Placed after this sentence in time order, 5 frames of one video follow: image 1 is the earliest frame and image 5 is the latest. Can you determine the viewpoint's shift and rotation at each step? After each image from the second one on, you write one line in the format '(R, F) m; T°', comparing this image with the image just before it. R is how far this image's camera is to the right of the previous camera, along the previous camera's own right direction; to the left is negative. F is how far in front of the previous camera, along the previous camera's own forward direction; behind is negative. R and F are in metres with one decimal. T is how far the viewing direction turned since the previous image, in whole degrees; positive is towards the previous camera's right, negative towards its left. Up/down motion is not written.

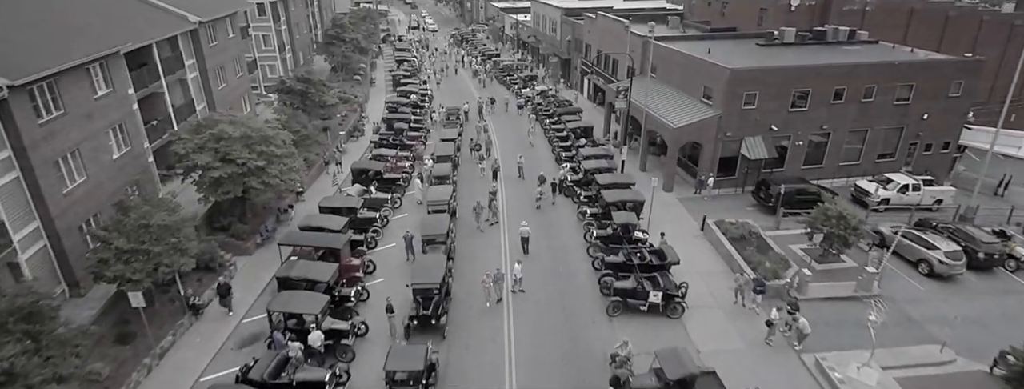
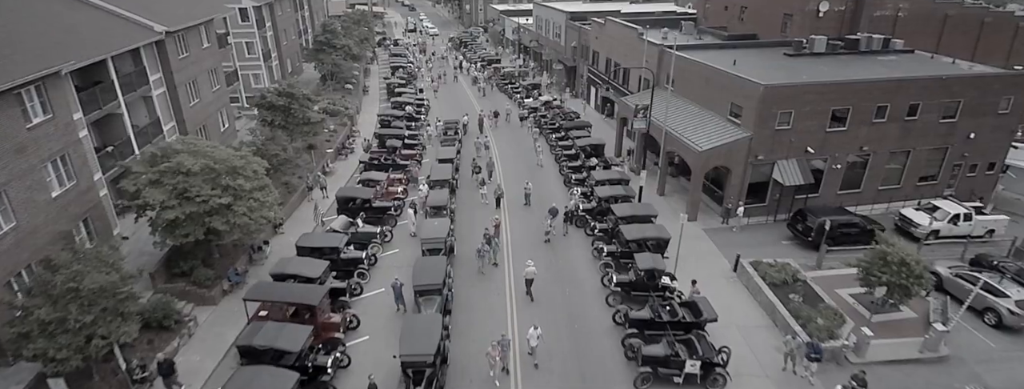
(-0.3, +3.5) m; 0°
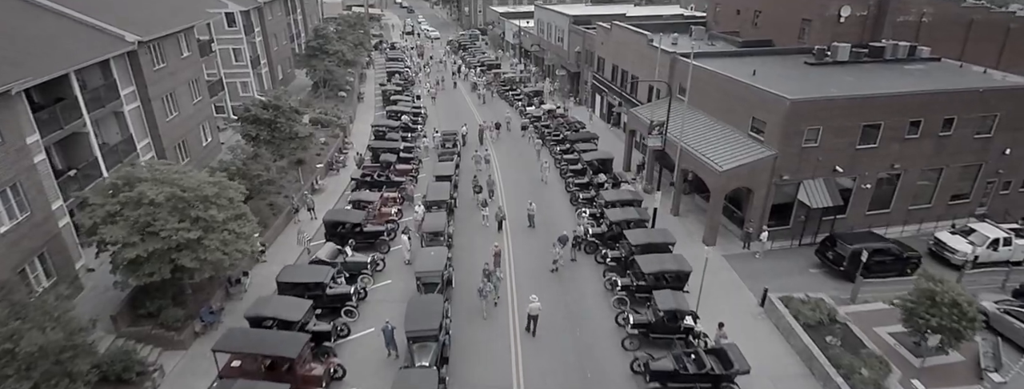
(-0.2, +2.3) m; 0°
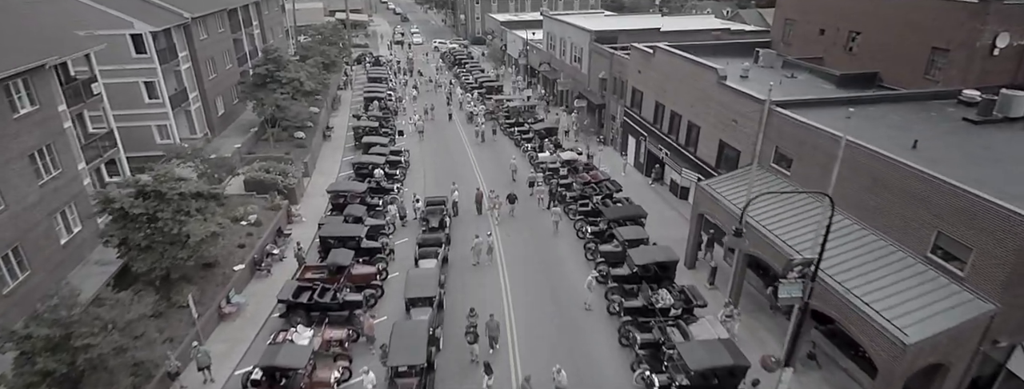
(-0.6, +11.0) m; 0°
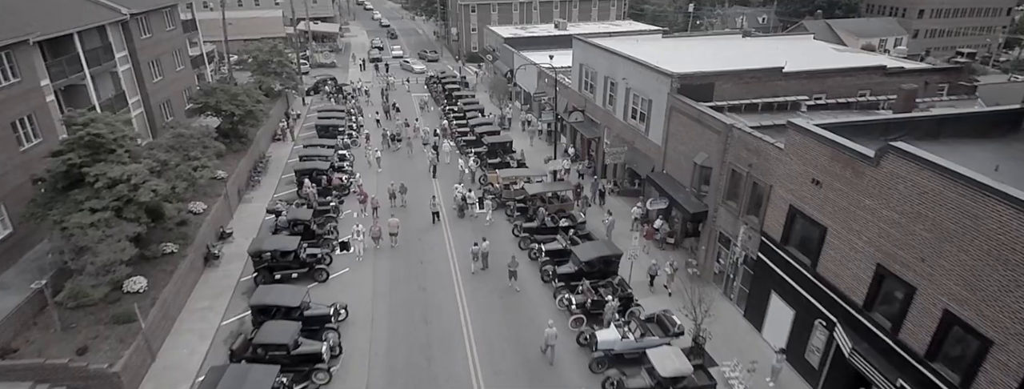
(-1.1, +17.5) m; 0°
